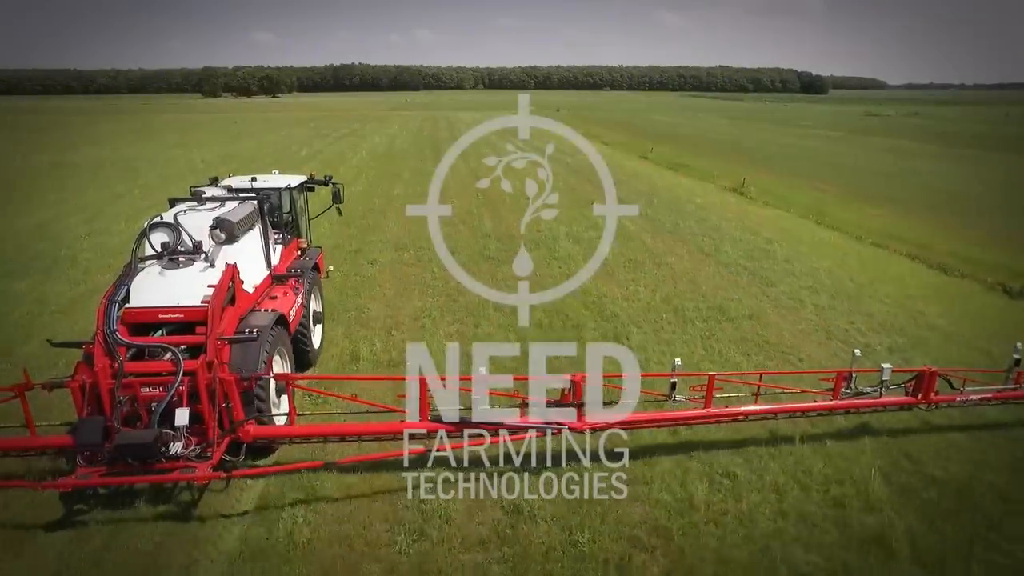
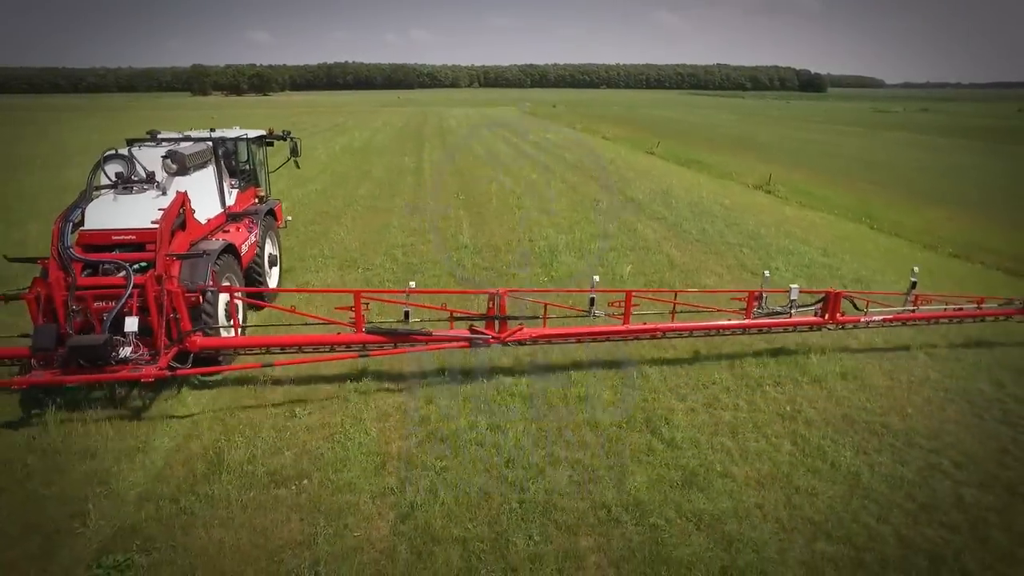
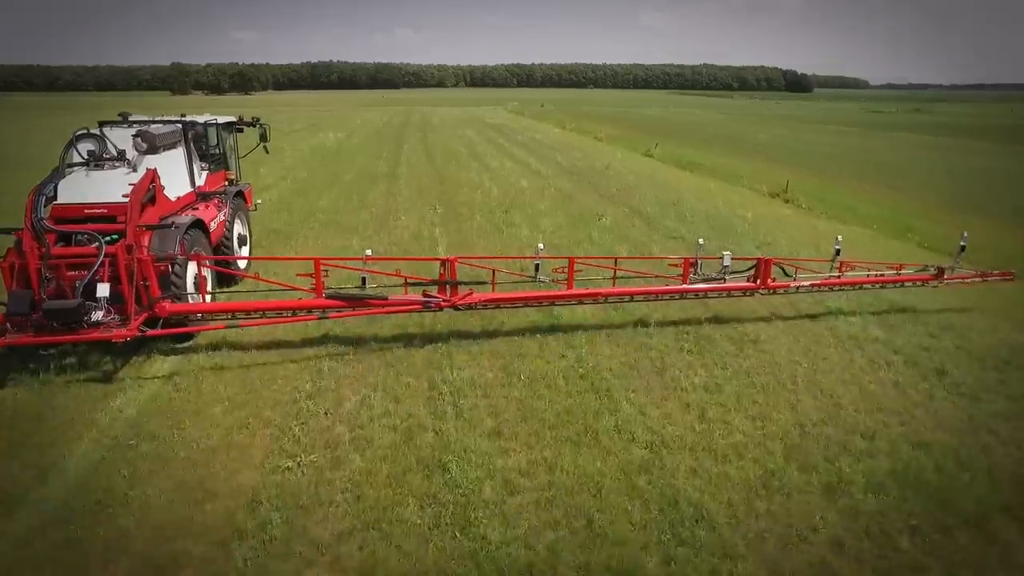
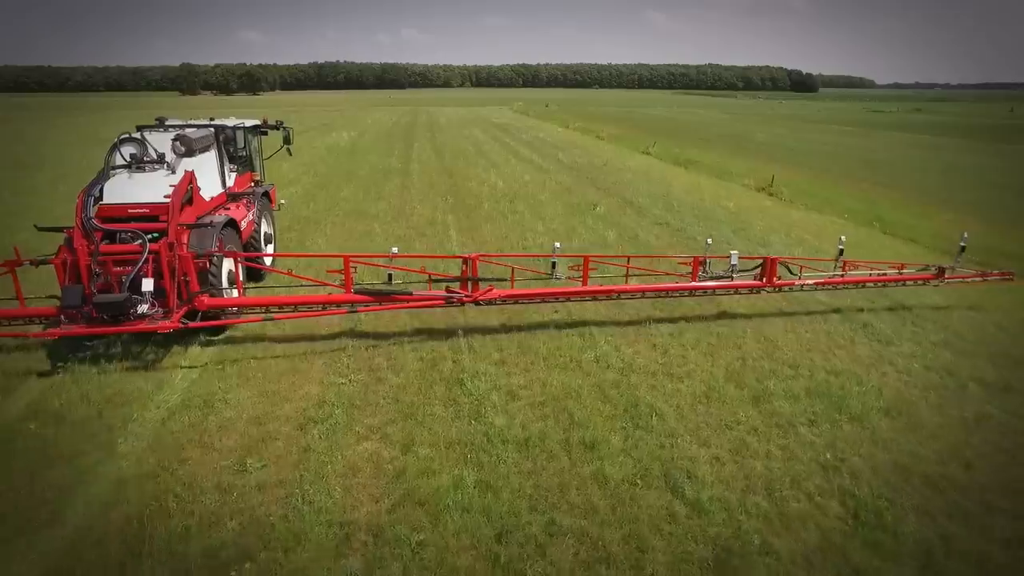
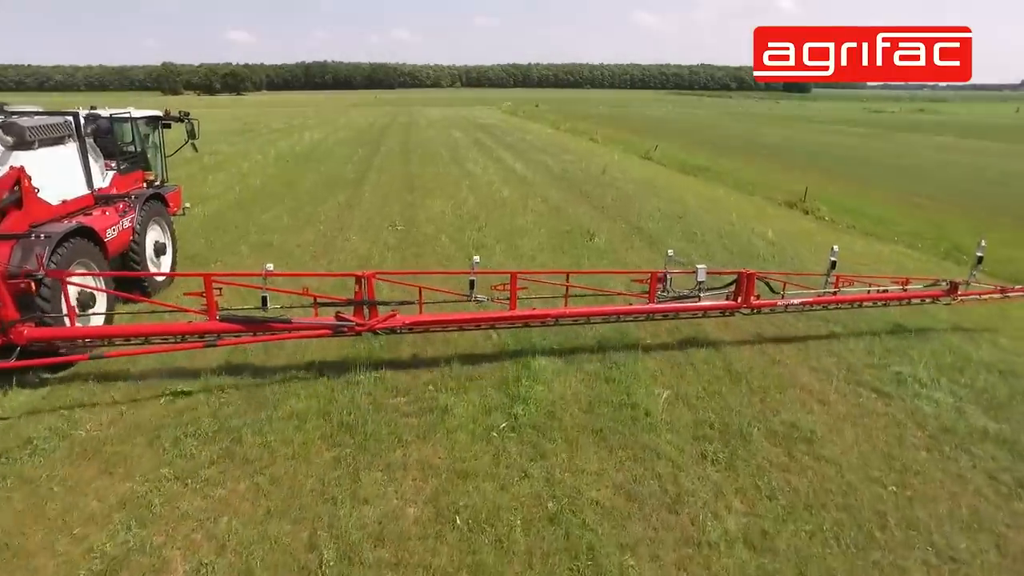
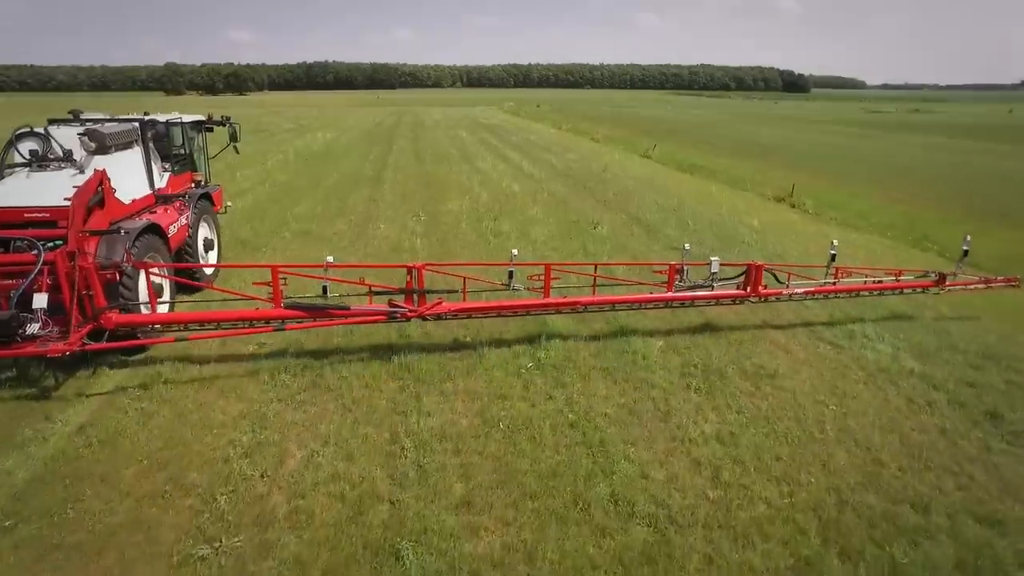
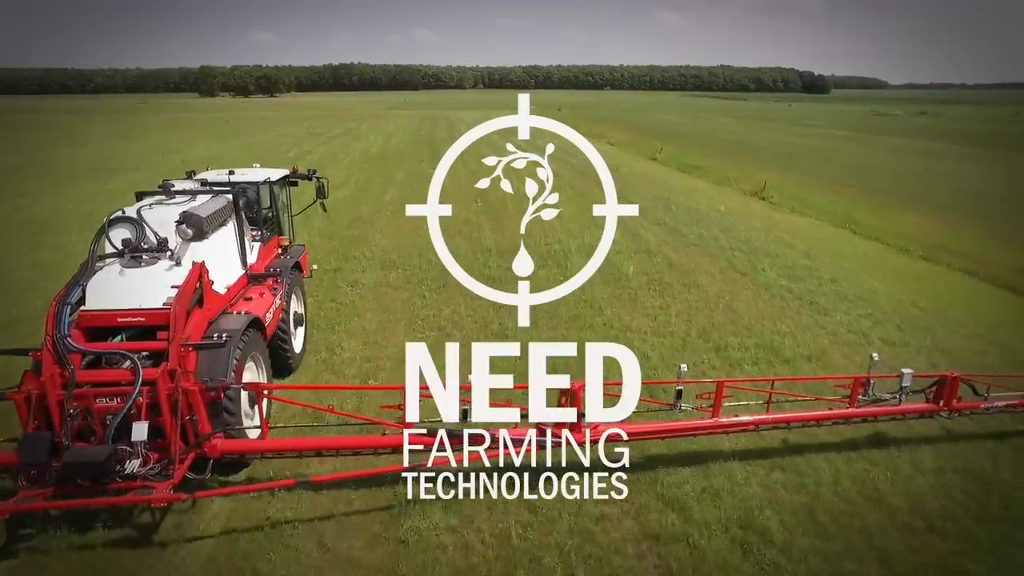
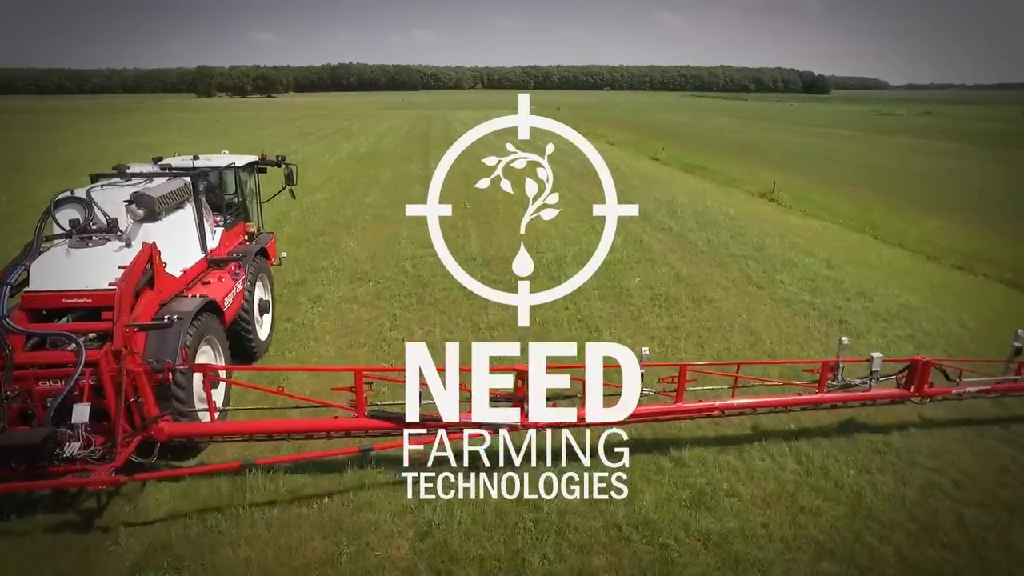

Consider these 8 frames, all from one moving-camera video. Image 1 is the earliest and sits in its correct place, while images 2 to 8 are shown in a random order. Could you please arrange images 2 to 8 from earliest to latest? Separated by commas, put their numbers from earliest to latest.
7, 8, 2, 4, 3, 6, 5
